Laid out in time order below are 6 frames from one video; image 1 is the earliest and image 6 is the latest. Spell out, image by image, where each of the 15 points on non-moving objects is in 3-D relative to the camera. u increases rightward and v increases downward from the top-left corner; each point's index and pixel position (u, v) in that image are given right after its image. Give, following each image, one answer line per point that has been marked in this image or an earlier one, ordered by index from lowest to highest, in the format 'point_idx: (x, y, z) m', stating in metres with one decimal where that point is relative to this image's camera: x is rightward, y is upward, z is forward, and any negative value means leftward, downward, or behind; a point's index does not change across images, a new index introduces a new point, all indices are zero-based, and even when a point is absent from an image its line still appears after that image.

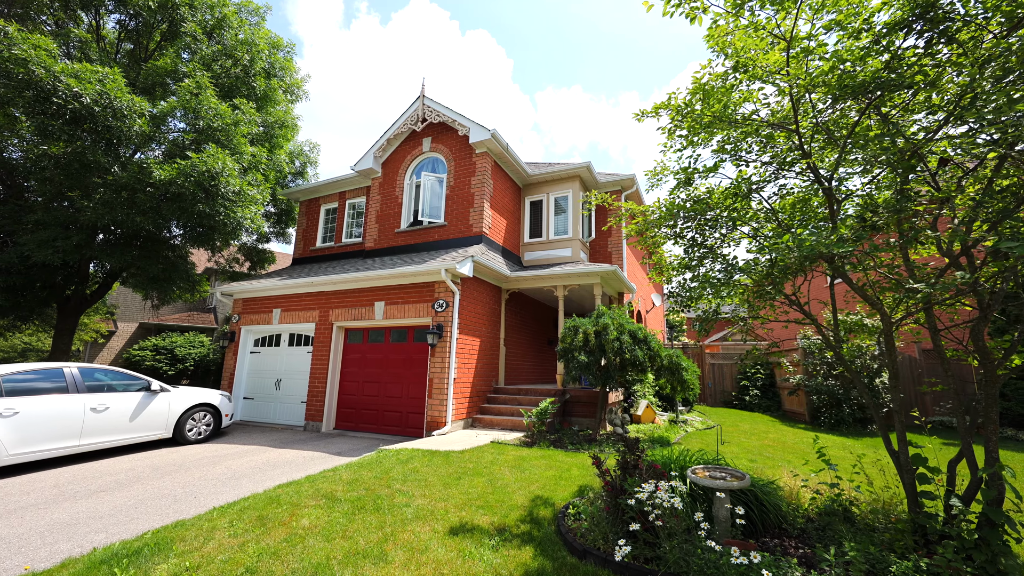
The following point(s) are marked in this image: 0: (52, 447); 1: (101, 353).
0: (-6.6, -2.3, +5.9) m
1: (-18.5, -2.9, +18.6) m
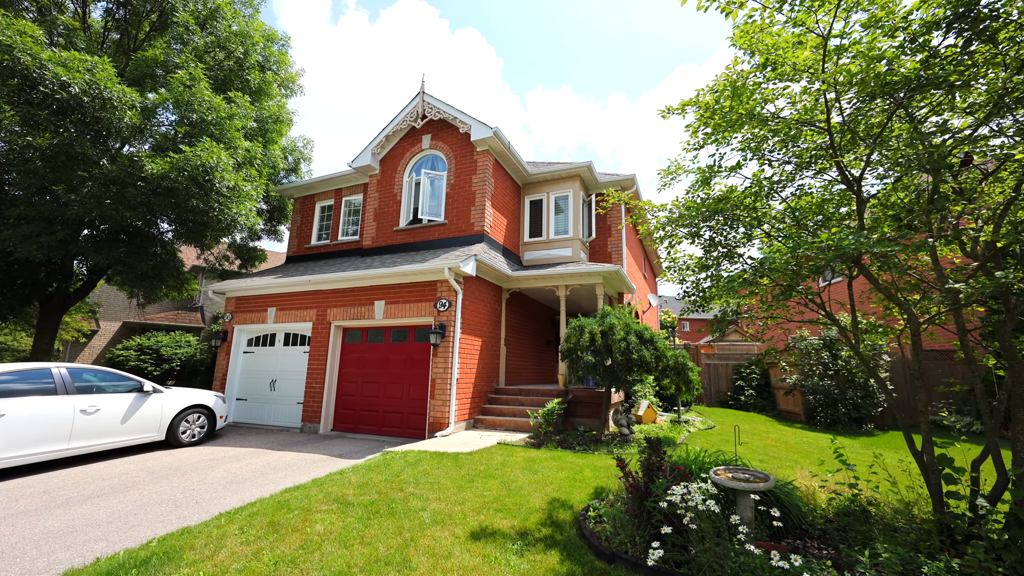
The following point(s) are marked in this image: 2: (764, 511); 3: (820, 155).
0: (-6.4, -2.2, +5.7) m
1: (-18.7, -2.8, +18.1) m
2: (+2.1, -1.8, +3.4) m
3: (+2.6, +1.1, +3.5) m
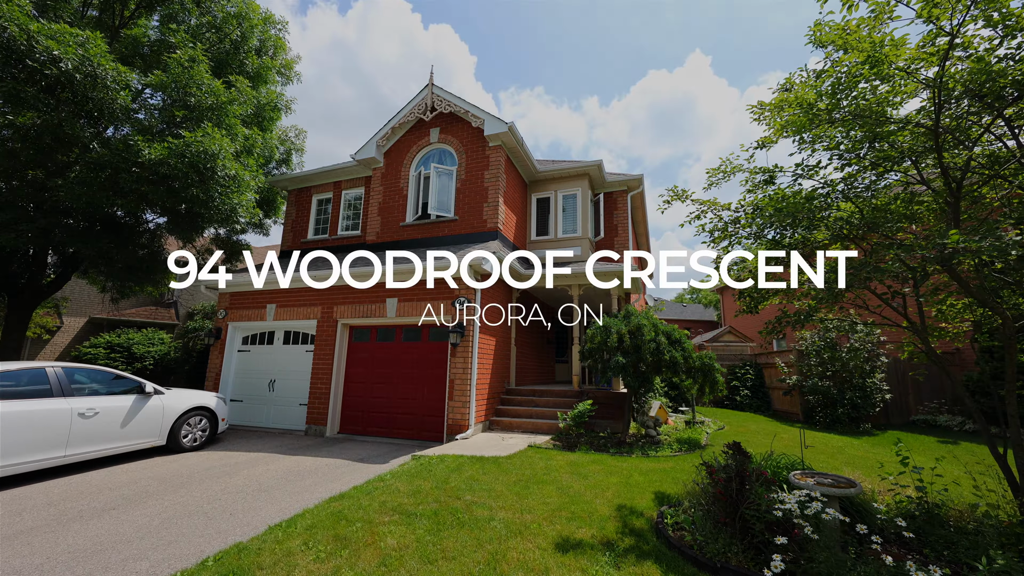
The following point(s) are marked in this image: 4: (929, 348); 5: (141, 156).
0: (-5.9, -2.1, +5.1) m
1: (-18.9, -2.5, +16.8) m
2: (+2.7, -1.8, +3.3) m
3: (+3.3, +1.1, +3.5) m
4: (+4.2, -0.6, +4.1) m
5: (-6.9, +2.5, +7.8) m
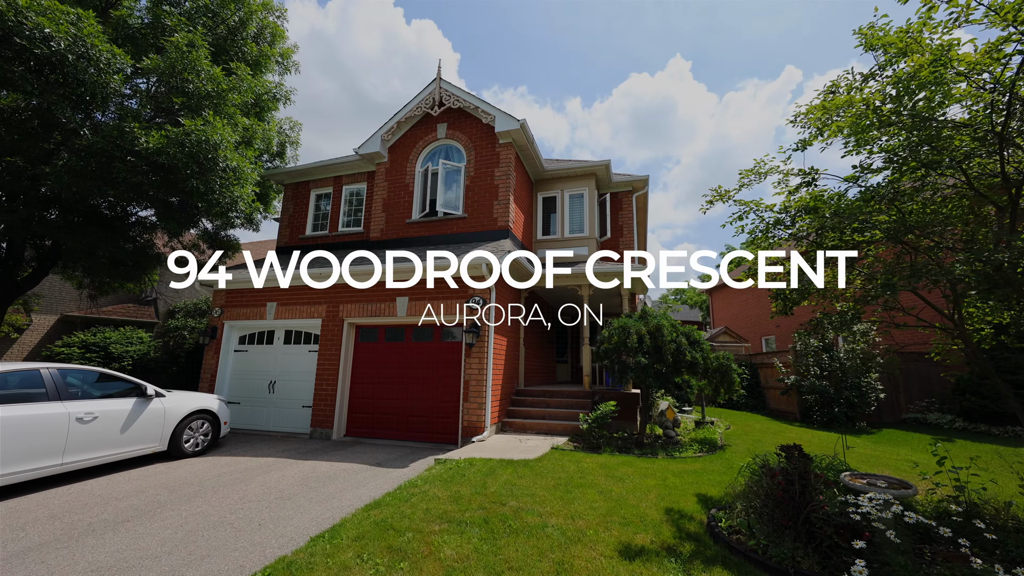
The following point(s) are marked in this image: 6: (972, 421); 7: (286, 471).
0: (-5.5, -2.1, +4.8) m
1: (-19.0, -2.4, +15.9) m
2: (+3.2, -1.8, +3.3) m
3: (+3.8, +1.1, +3.5) m
4: (+4.6, -0.6, +4.2) m
5: (-6.6, +2.5, +7.4) m
6: (+11.3, -3.3, +10.2) m
7: (-3.0, -2.5, +5.6) m
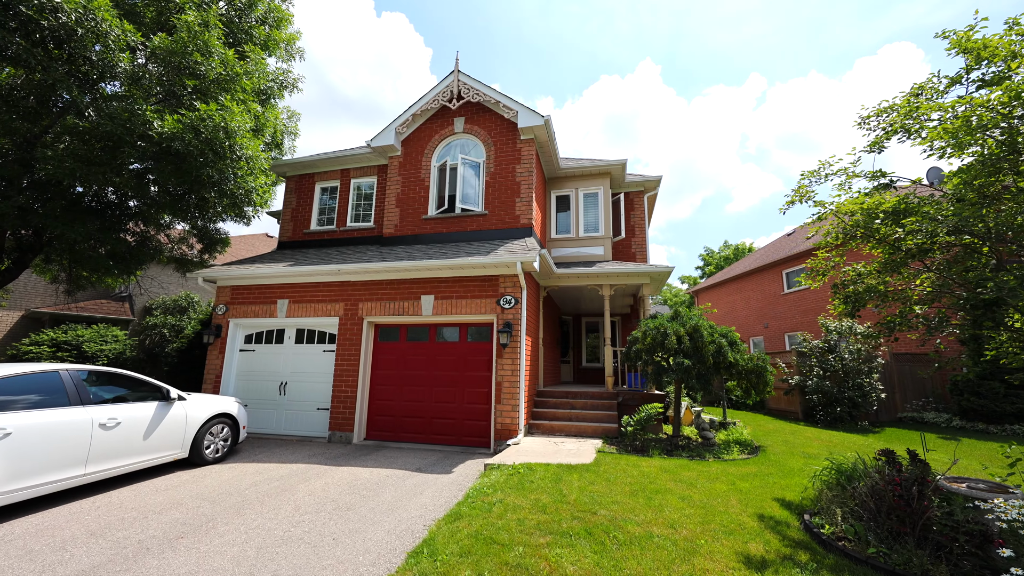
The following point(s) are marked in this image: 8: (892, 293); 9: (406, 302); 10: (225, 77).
0: (-4.8, -2.0, +4.3) m
1: (-18.8, -2.1, +14.7) m
2: (+4.0, -1.9, +3.4) m
3: (+4.6, +1.1, +3.6) m
4: (+5.4, -0.6, +4.3) m
5: (-6.0, +2.6, +6.8) m
6: (+11.7, -3.4, +10.7) m
7: (-2.3, -2.4, +5.3) m
8: (+4.2, -0.1, +4.6) m
9: (-2.1, -0.3, +8.2) m
10: (-5.5, +4.1, +8.0) m
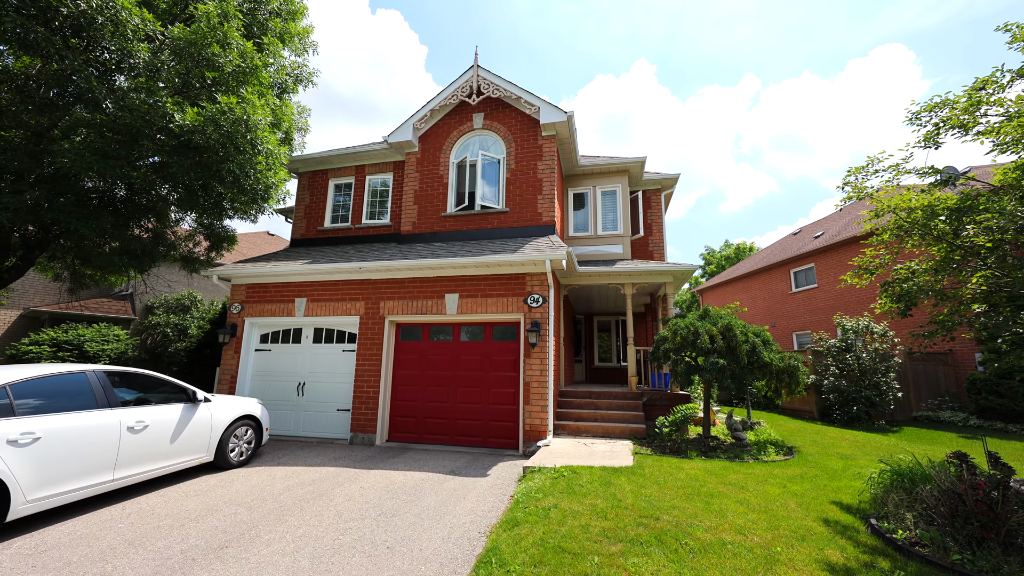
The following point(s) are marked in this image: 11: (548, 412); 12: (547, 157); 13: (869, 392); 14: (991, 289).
0: (-4.3, -2.0, +4.1) m
1: (-18.4, -2.1, +14.4) m
2: (+4.5, -1.8, +3.3) m
3: (+5.1, +1.1, +3.5) m
4: (+5.9, -0.6, +4.2) m
5: (-5.5, +2.7, +6.6) m
6: (+12.2, -3.4, +10.7) m
7: (-1.9, -2.4, +5.1) m
8: (+4.7, 0.0, +4.5) m
9: (-1.6, -0.2, +8.1) m
10: (-5.0, +4.1, +7.8) m
11: (+0.6, -2.2, +7.3) m
12: (+0.7, +3.0, +9.5) m
13: (+9.8, -2.9, +11.3) m
14: (+4.8, 0.0, +4.1) m
